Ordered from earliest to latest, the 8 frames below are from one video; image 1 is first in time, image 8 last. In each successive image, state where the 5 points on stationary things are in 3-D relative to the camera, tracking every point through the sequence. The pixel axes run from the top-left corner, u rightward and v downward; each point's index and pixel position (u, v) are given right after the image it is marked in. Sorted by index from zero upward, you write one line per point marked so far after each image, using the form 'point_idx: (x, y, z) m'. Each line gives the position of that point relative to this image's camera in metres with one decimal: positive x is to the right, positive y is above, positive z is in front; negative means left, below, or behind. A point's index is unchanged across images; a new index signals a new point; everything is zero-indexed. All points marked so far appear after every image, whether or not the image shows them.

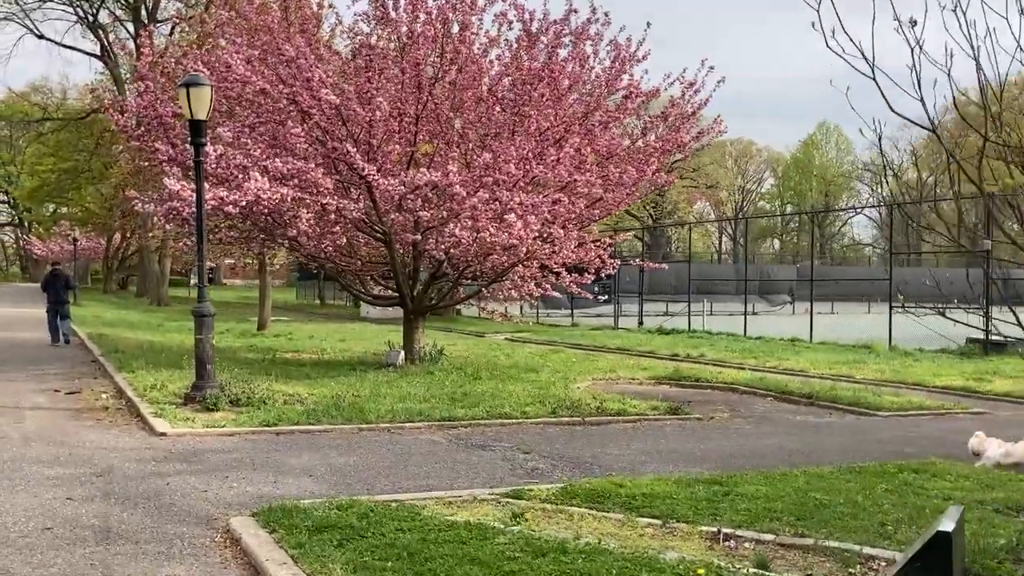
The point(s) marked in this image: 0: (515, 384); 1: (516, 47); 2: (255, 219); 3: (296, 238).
0: (0.0, -1.3, +13.1) m
1: (+0.1, +3.5, +14.0) m
2: (-3.7, +1.0, +14.0) m
3: (-3.2, +0.7, +14.3) m
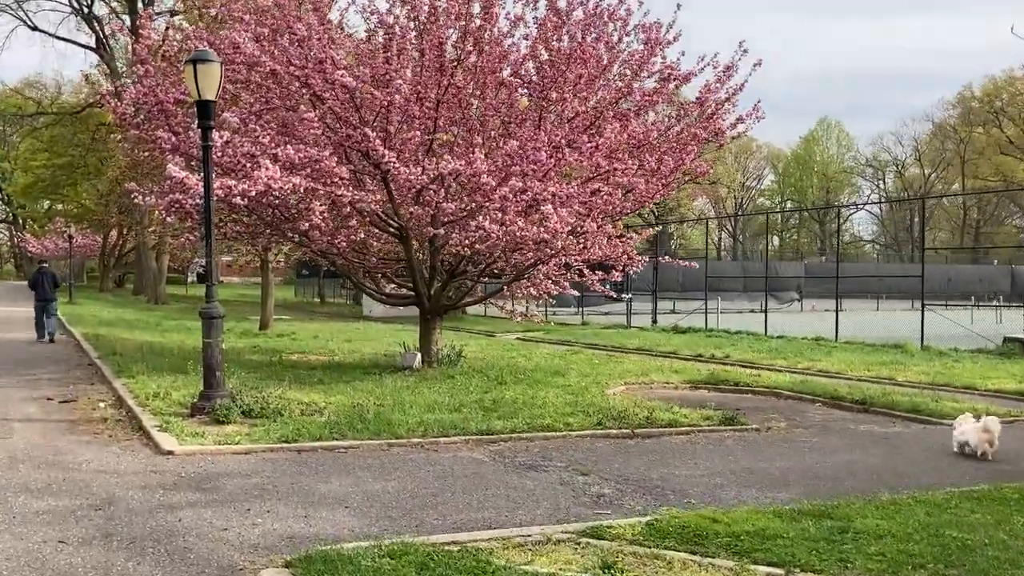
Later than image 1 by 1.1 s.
0: (+0.4, -1.3, +12.1) m
1: (+0.4, +3.5, +13.1) m
2: (-3.3, +1.0, +13.1) m
3: (-2.8, +0.8, +13.3) m
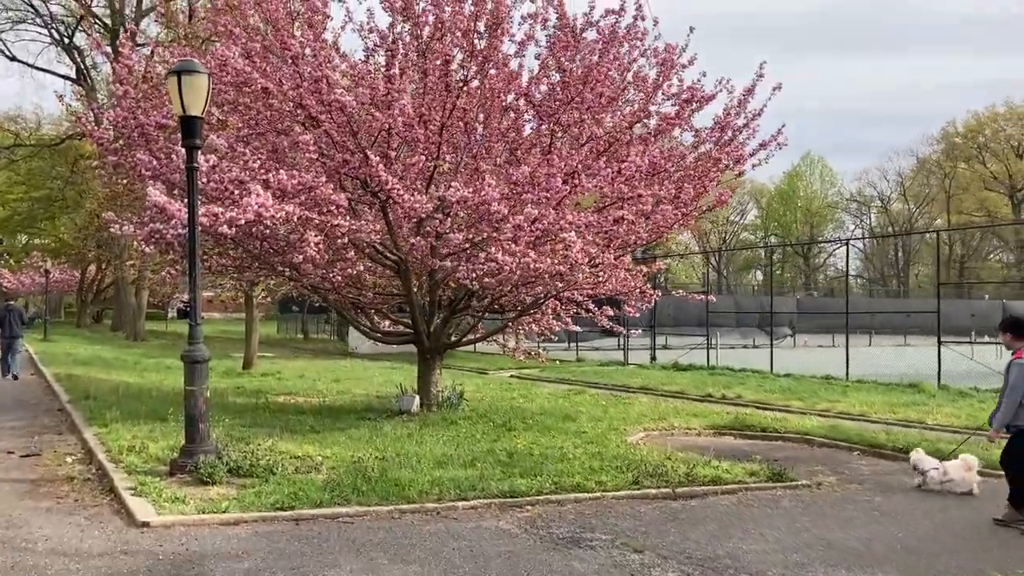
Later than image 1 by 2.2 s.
0: (+0.6, -1.7, +11.1) m
1: (+0.5, +3.1, +12.2) m
2: (-3.2, +0.6, +12.0) m
3: (-2.7, +0.3, +12.3) m
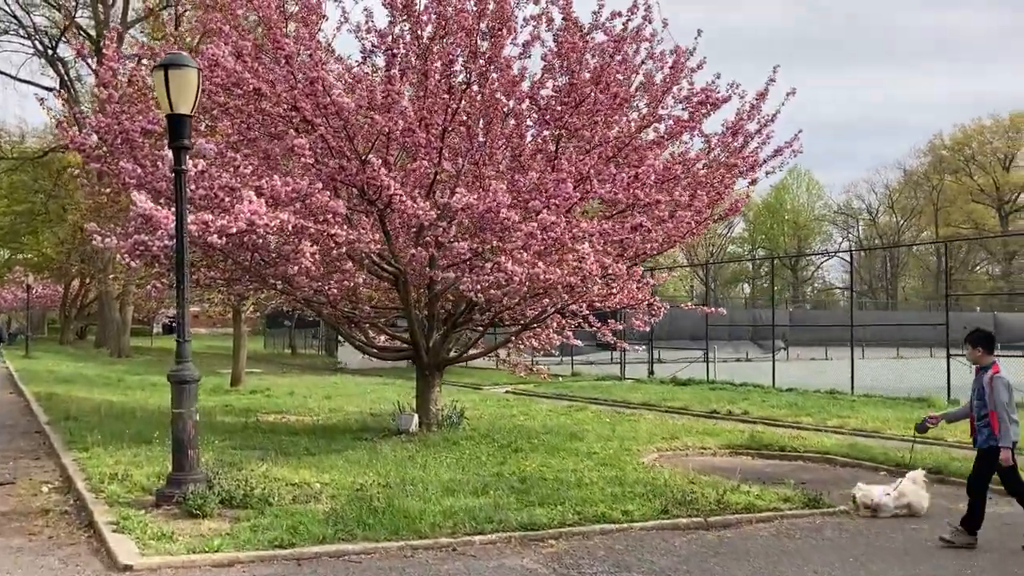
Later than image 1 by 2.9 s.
0: (+0.7, -1.9, +10.4) m
1: (+0.6, +2.9, +11.6) m
2: (-3.1, +0.4, +11.4) m
3: (-2.6, +0.1, +11.7) m
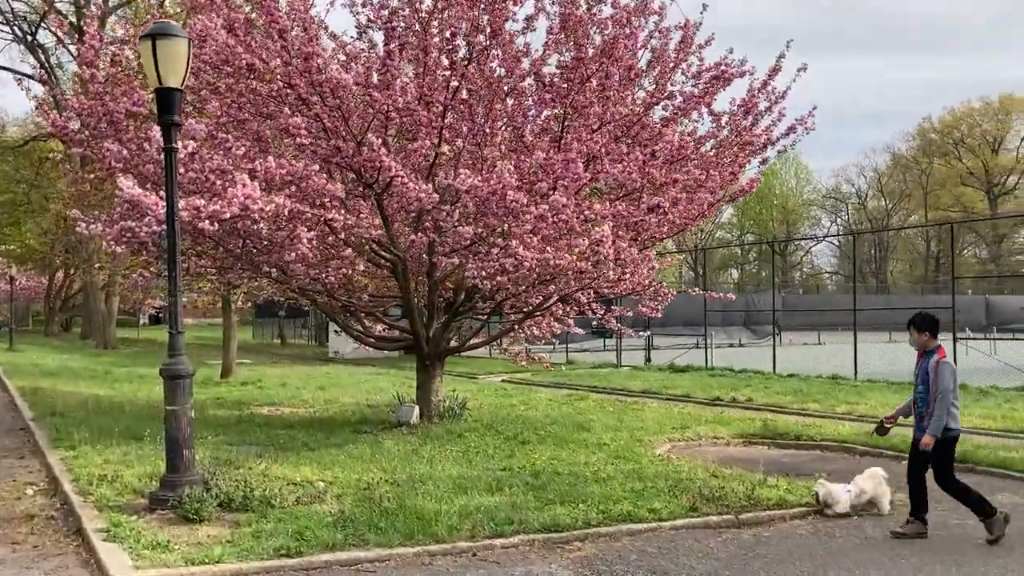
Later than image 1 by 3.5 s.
0: (+0.7, -1.7, +10.0) m
1: (+0.6, +3.1, +11.1) m
2: (-3.1, +0.5, +10.8) m
3: (-2.6, +0.3, +11.1) m
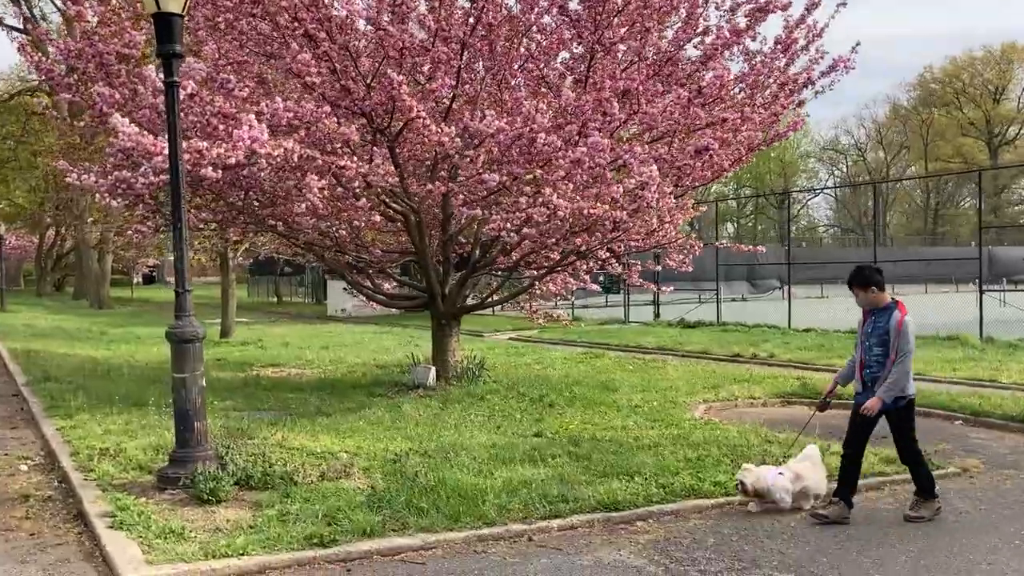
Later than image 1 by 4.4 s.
0: (+1.0, -1.2, +9.3) m
1: (+0.9, +3.6, +10.2) m
2: (-2.8, +1.0, +10.0) m
3: (-2.3, +0.7, +10.4) m
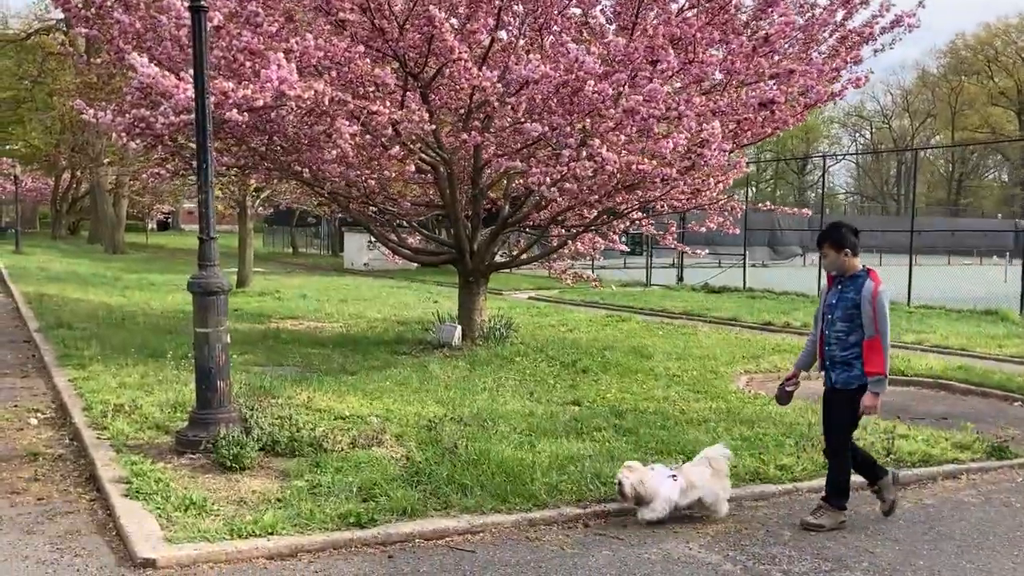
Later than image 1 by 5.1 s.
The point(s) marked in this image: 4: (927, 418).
0: (+1.3, -0.9, +8.8) m
1: (+1.4, +4.0, +9.5) m
2: (-2.4, +1.5, +9.5) m
3: (-1.9, +1.2, +9.8) m
4: (+3.3, -1.0, +7.6) m
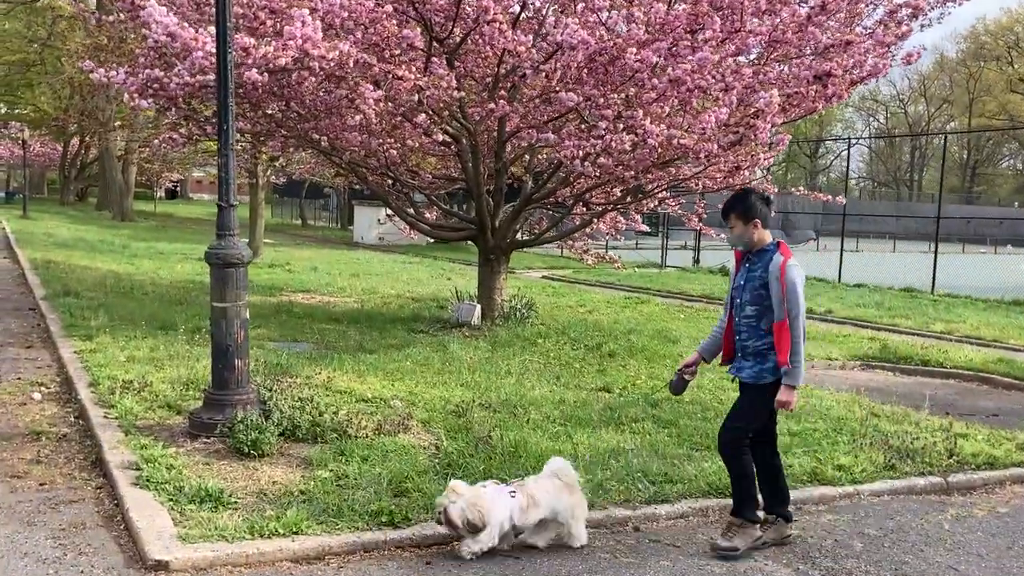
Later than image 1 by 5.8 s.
0: (+1.6, -0.7, +8.4) m
1: (+1.7, +4.1, +9.0) m
2: (-2.1, +1.8, +9.1) m
3: (-1.6, +1.5, +9.4) m
4: (+3.5, -0.9, +7.2) m
